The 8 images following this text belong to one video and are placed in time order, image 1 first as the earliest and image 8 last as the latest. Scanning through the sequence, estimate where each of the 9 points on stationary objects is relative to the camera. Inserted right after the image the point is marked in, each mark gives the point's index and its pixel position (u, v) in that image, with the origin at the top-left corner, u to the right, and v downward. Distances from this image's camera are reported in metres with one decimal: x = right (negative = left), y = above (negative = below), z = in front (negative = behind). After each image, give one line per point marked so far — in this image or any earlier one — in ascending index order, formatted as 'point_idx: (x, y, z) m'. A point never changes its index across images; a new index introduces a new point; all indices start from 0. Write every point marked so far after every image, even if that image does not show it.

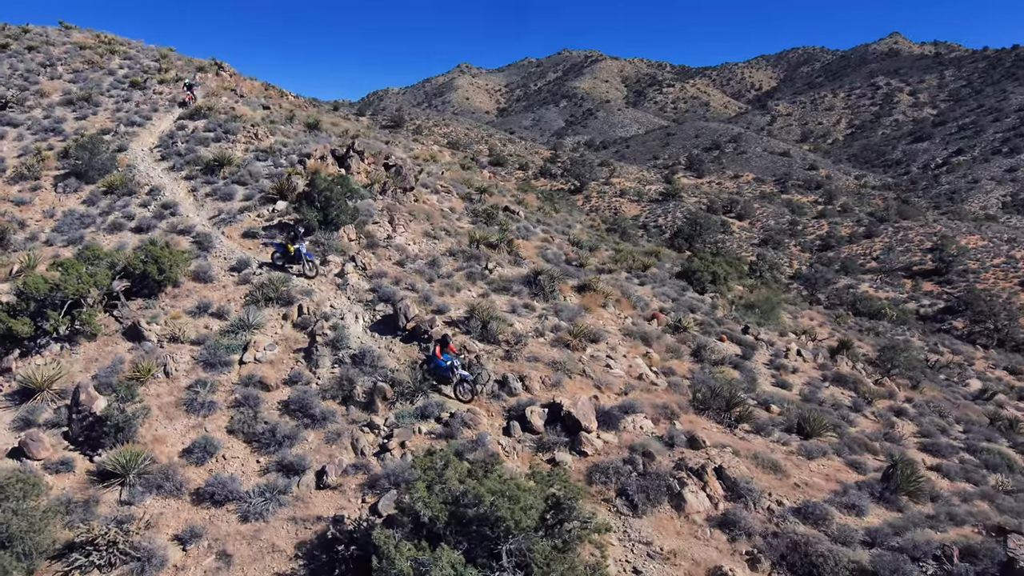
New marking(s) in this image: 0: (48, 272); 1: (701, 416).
0: (-9.5, +0.3, +13.0) m
1: (+3.4, -2.3, +11.5) m
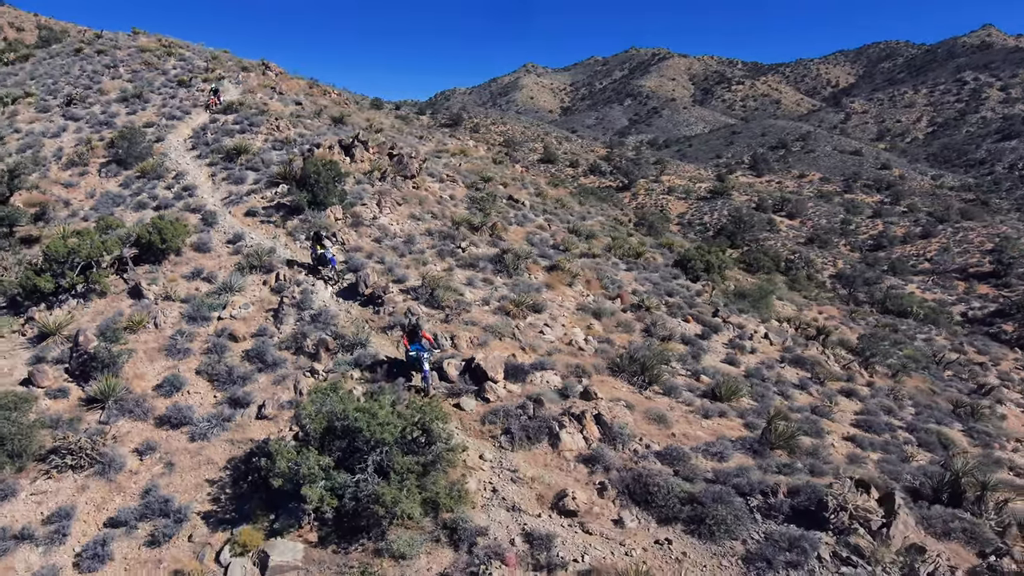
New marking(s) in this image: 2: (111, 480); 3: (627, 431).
0: (-10.6, +1.1, +15.3) m
1: (+2.0, -1.8, +12.6) m
2: (-6.3, -2.9, +10.0) m
3: (+1.8, -2.3, +10.4) m
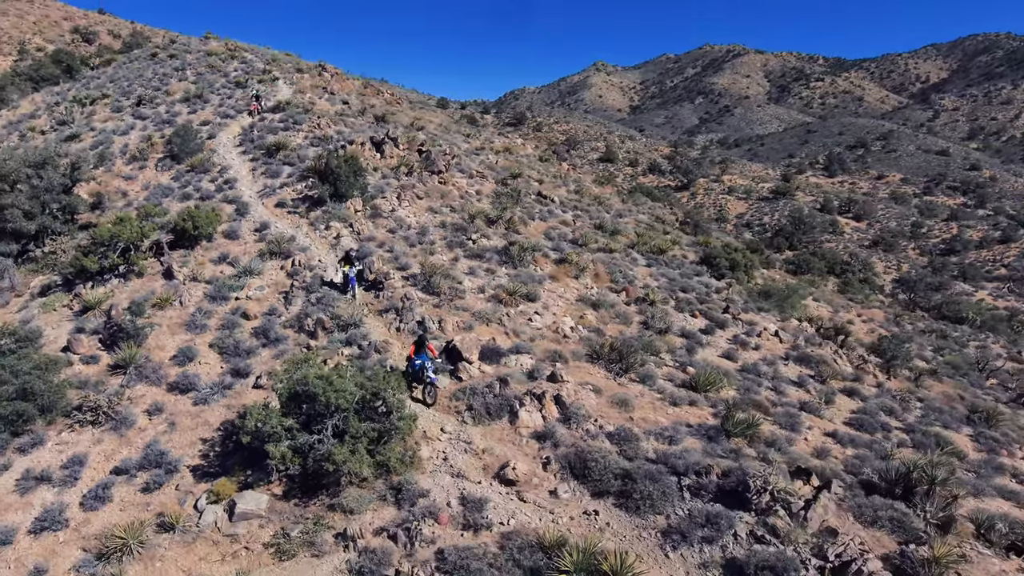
0: (-10.6, +1.7, +17.1) m
1: (+1.6, -1.5, +13.0) m
2: (-6.9, -2.5, +11.3) m
3: (+1.2, -2.1, +10.9) m
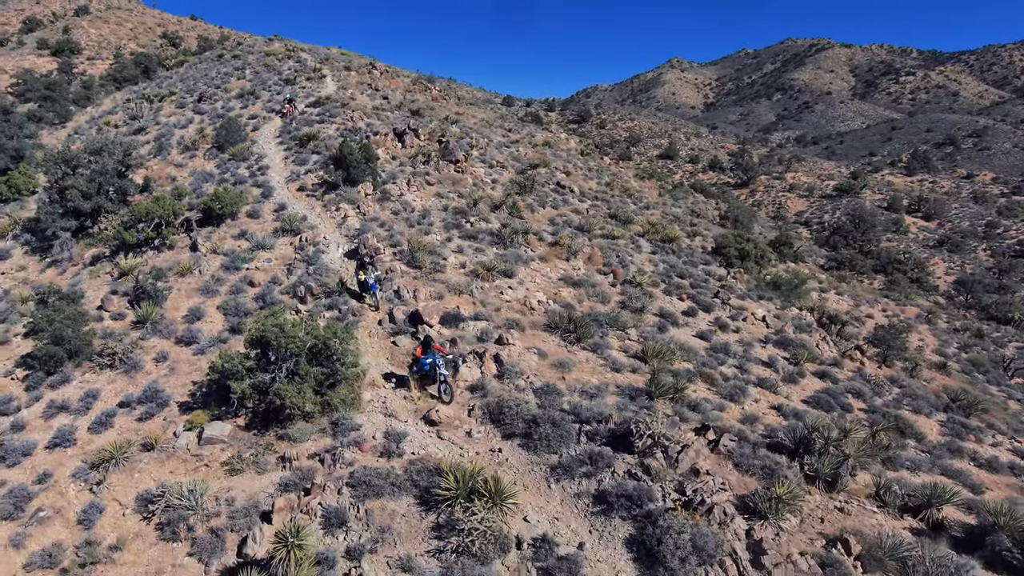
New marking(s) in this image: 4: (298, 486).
0: (-10.8, +2.5, +19.3) m
1: (+0.8, -1.0, +14.0) m
2: (-7.9, -1.8, +13.3) m
3: (+0.1, -1.5, +11.9) m
4: (-3.1, -2.8, +9.3) m
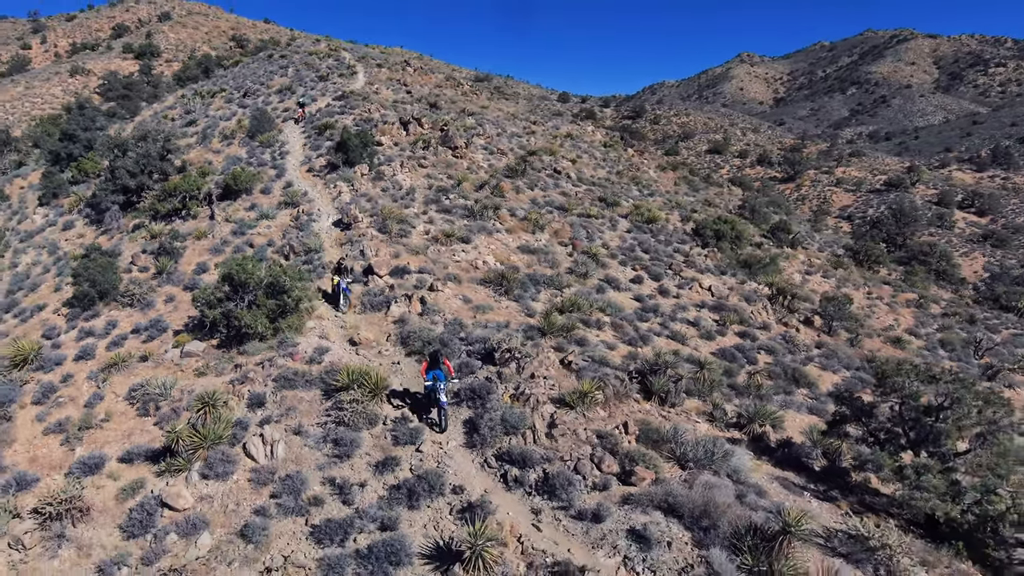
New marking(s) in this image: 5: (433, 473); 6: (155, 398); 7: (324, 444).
0: (-11.7, +3.8, +22.8) m
1: (-0.8, 0.0, +16.4) m
2: (-9.5, -0.6, +16.5) m
3: (-1.6, -0.5, +14.4) m
4: (-5.2, -1.7, +12.1) m
5: (-1.2, -2.6, +9.1) m
6: (-6.7, -2.0, +12.0) m
7: (-3.0, -2.4, +10.1) m
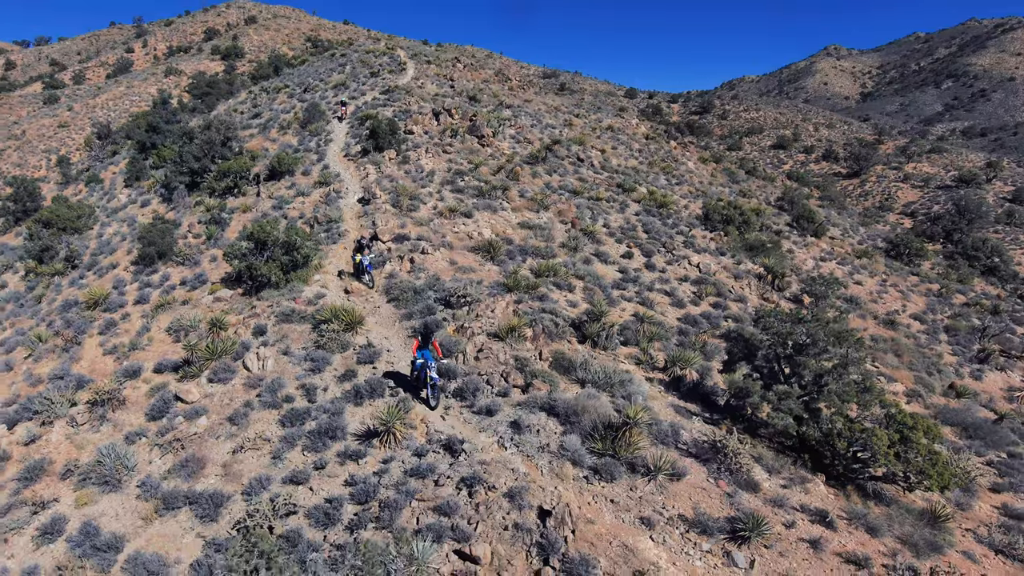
0: (-11.2, +5.1, +26.2) m
1: (-1.2, +1.0, +18.6) m
2: (-9.9, +0.6, +19.7) m
3: (-2.3, +0.5, +16.7) m
4: (-6.0, -0.6, +14.8) m
5: (-2.4, -1.7, +11.5) m
6: (-7.6, -0.9, +14.9) m
7: (-4.1, -1.4, +12.6) m
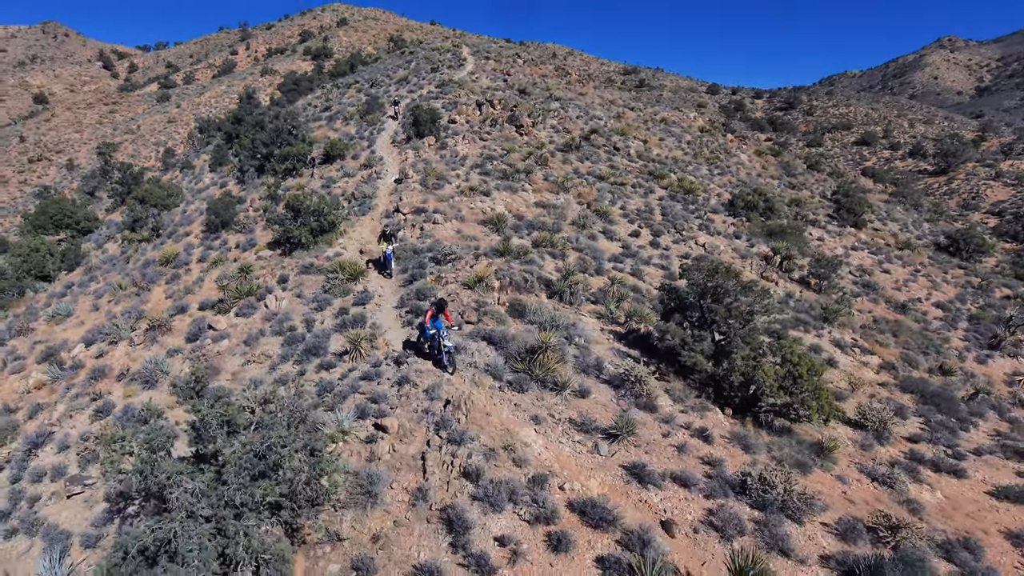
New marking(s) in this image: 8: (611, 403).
0: (-9.9, +6.4, +29.5) m
1: (-1.0, +2.0, +20.7) m
2: (-9.5, +1.9, +22.9) m
3: (-2.3, +1.6, +19.0) m
4: (-6.4, +0.6, +17.6) m
5: (-3.3, -0.6, +13.8) m
6: (-7.9, +0.3, +17.8) m
7: (-4.8, -0.3, +15.2) m
8: (+1.7, -2.0, +10.9) m
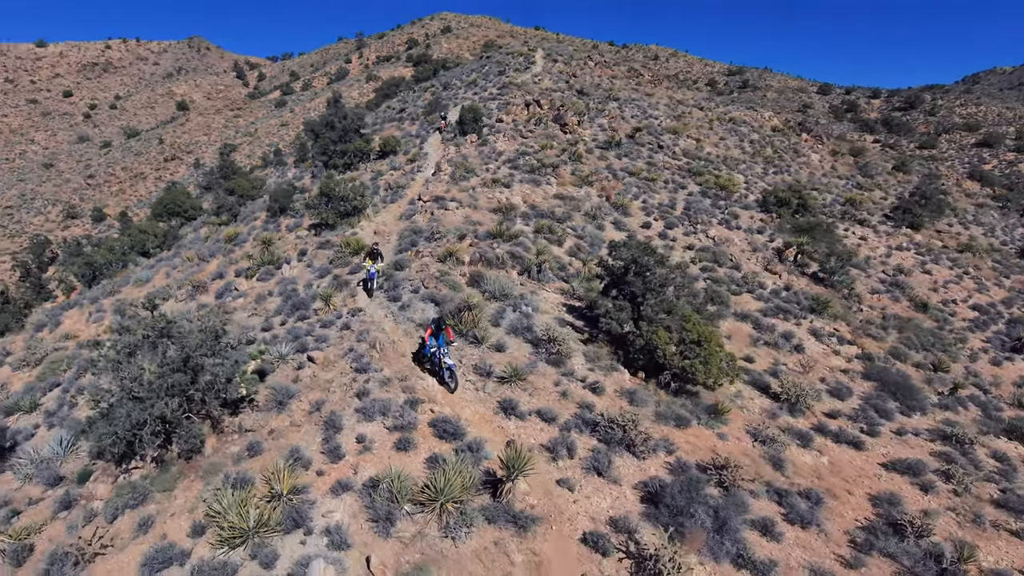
0: (-7.9, +7.3, +32.7) m
1: (-0.7, +2.7, +22.6) m
2: (-8.8, +2.8, +26.1) m
3: (-2.3, +2.3, +21.1) m
4: (-6.6, +1.4, +20.4) m
5: (-4.2, +0.2, +16.2) m
6: (-8.1, +1.2, +20.9) m
7: (-5.4, +0.5, +17.7) m
8: (+0.2, -1.3, +12.5) m
